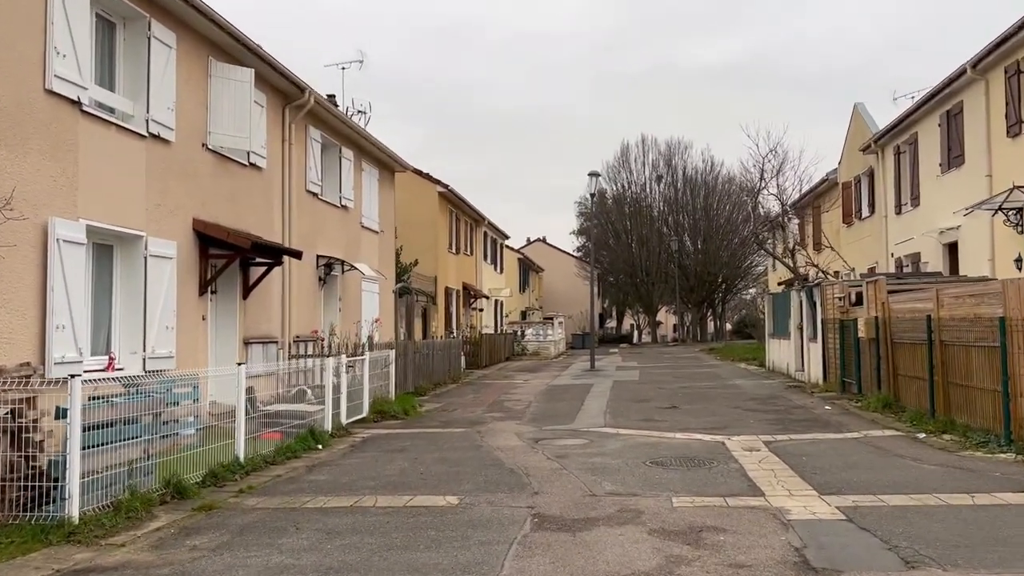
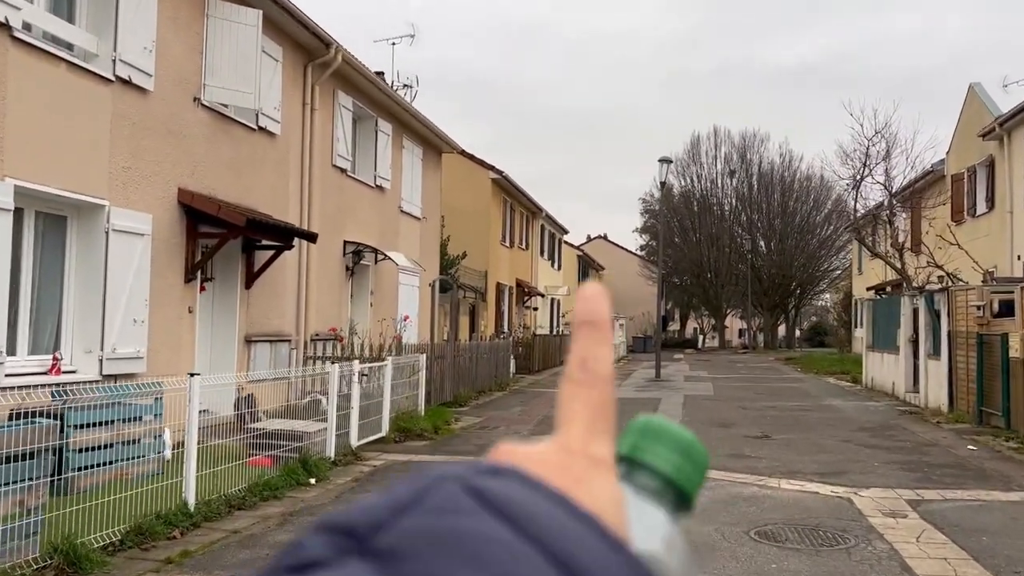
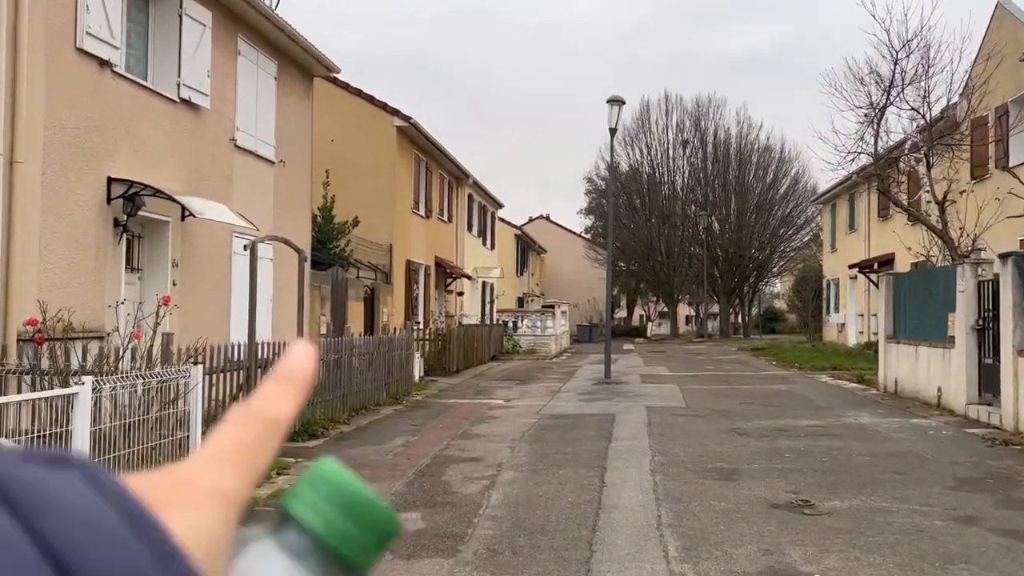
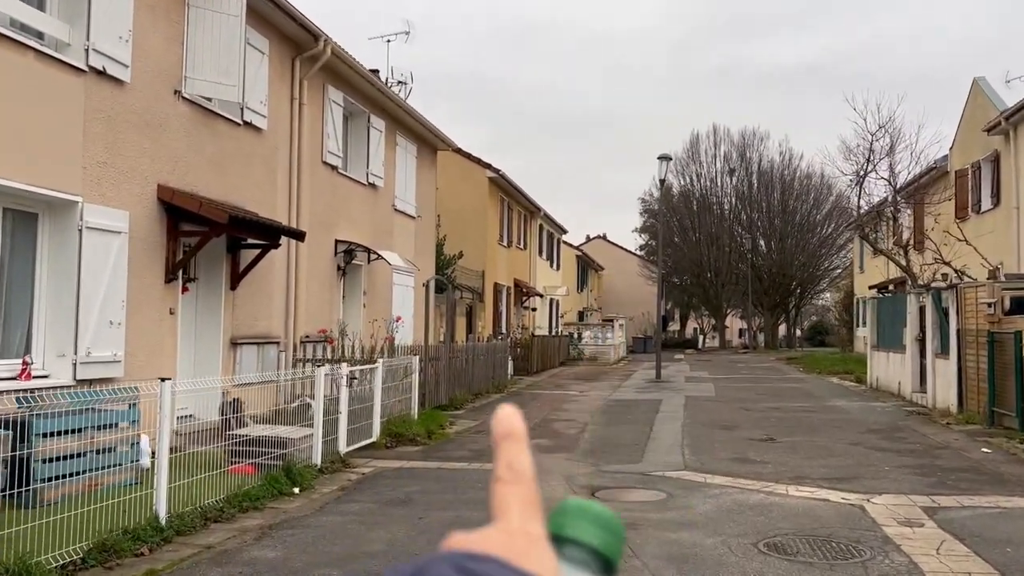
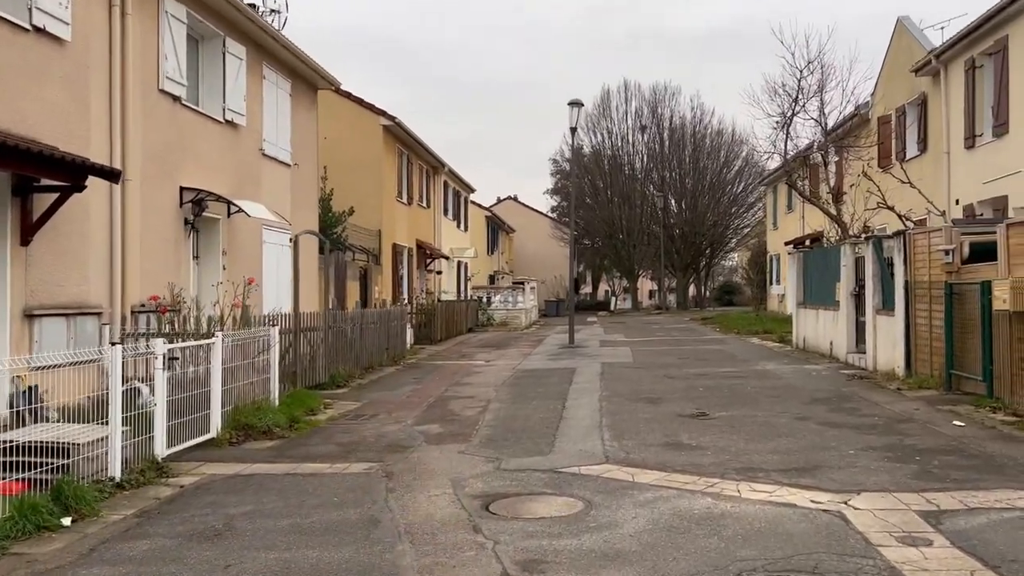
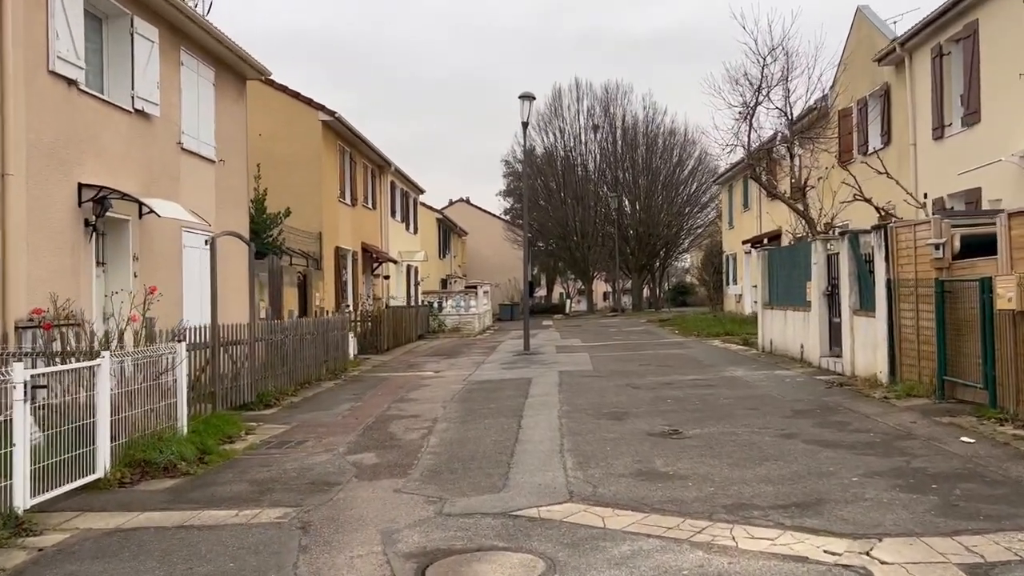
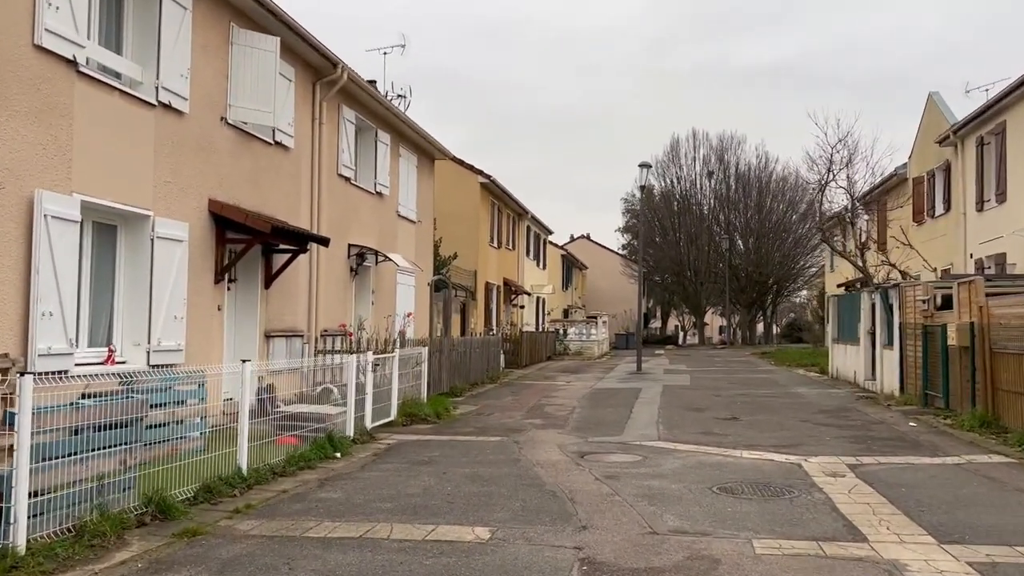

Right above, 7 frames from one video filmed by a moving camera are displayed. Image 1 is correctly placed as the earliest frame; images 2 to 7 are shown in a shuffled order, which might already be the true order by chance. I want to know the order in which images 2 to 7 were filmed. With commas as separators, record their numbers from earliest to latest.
7, 2, 4, 5, 6, 3
